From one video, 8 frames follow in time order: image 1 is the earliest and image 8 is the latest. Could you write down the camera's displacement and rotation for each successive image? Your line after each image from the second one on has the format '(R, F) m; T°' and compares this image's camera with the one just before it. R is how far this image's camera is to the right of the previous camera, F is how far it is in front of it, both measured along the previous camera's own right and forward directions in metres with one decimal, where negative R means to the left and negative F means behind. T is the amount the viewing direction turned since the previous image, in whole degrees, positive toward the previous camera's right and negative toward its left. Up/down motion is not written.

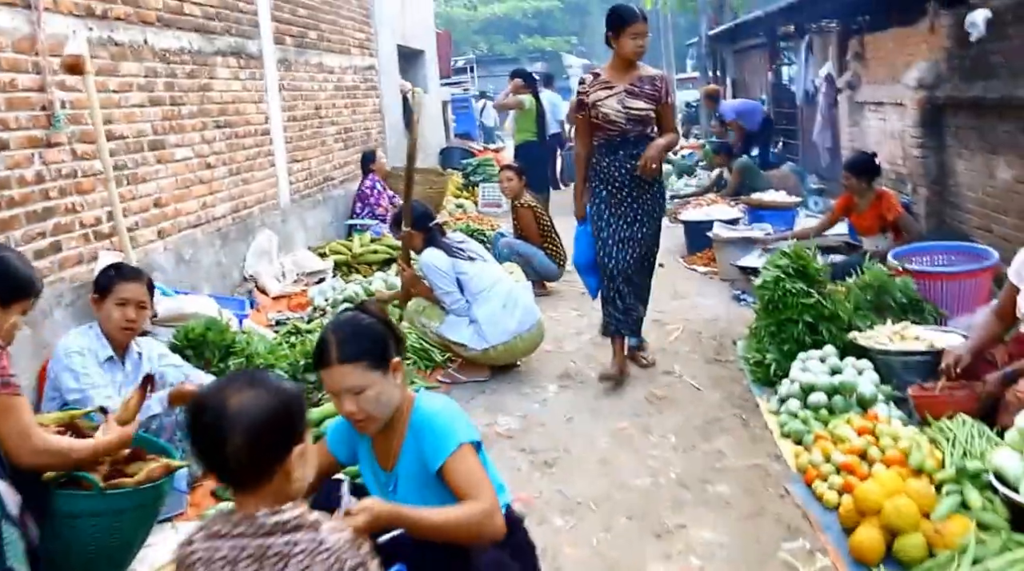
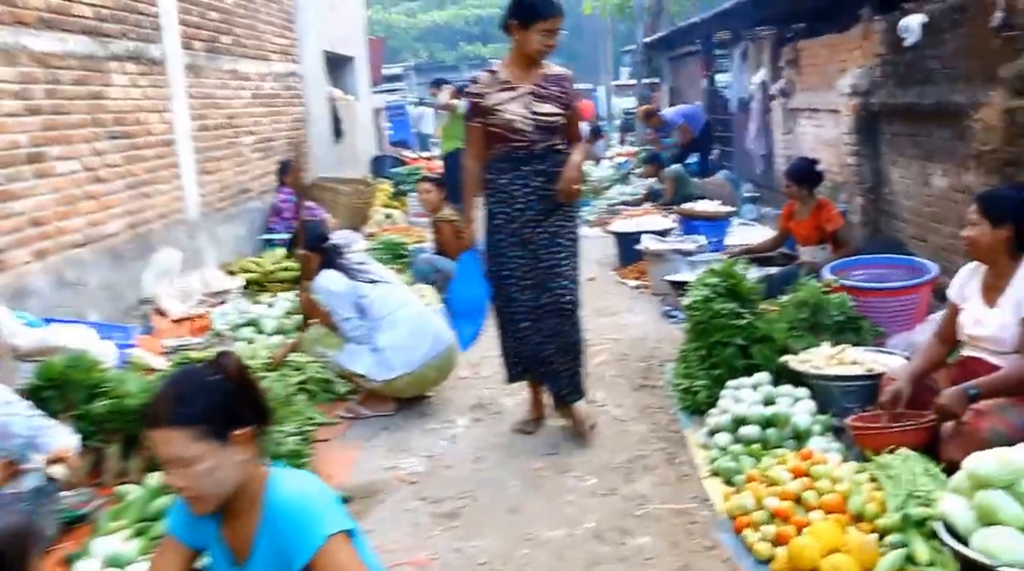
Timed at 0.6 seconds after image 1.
(+0.2, +0.4) m; +3°
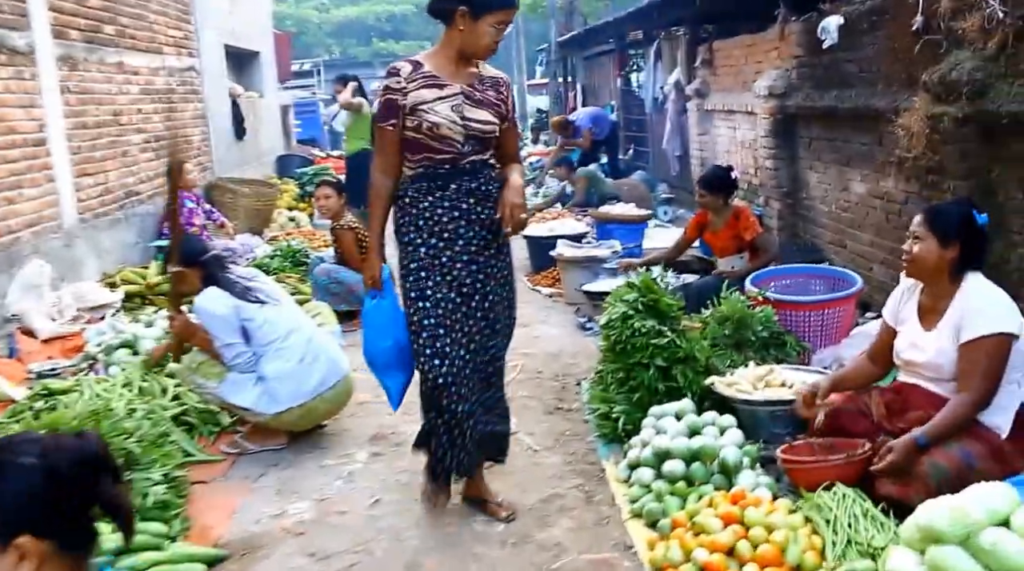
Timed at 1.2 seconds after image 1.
(+0.1, +0.4) m; +5°
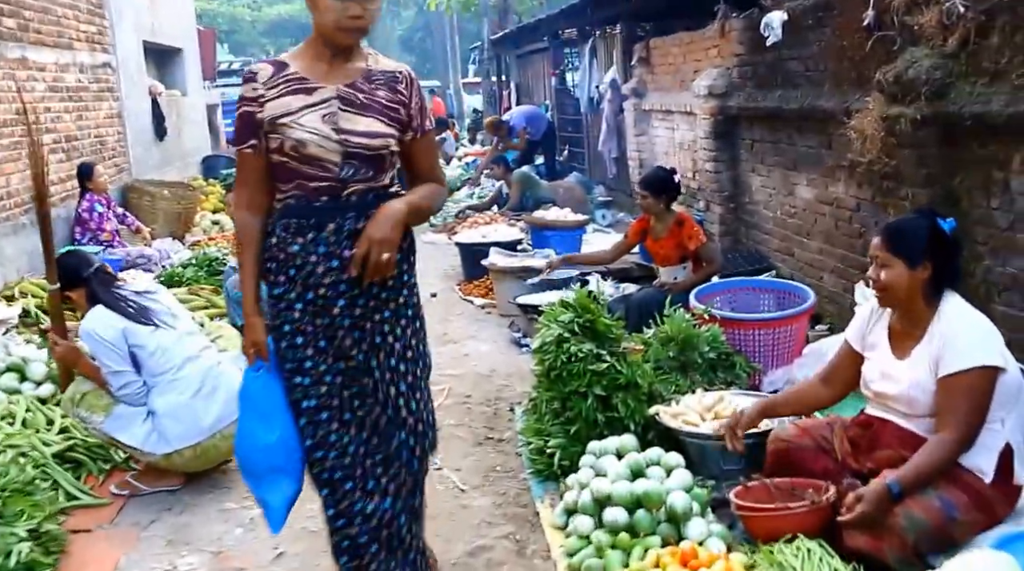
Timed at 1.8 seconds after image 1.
(+0.1, +0.5) m; +4°
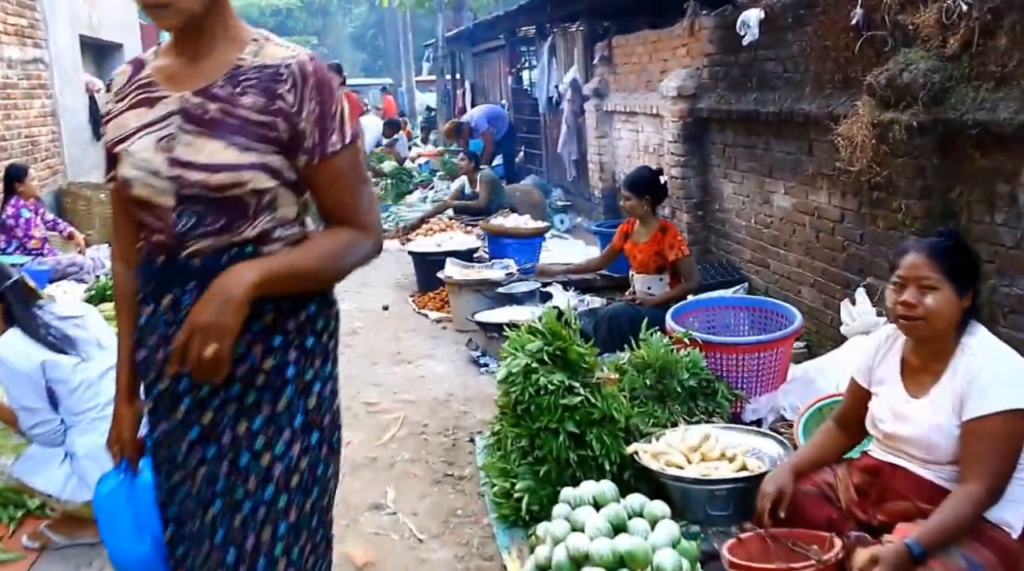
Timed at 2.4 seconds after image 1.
(0.0, +0.4) m; +3°
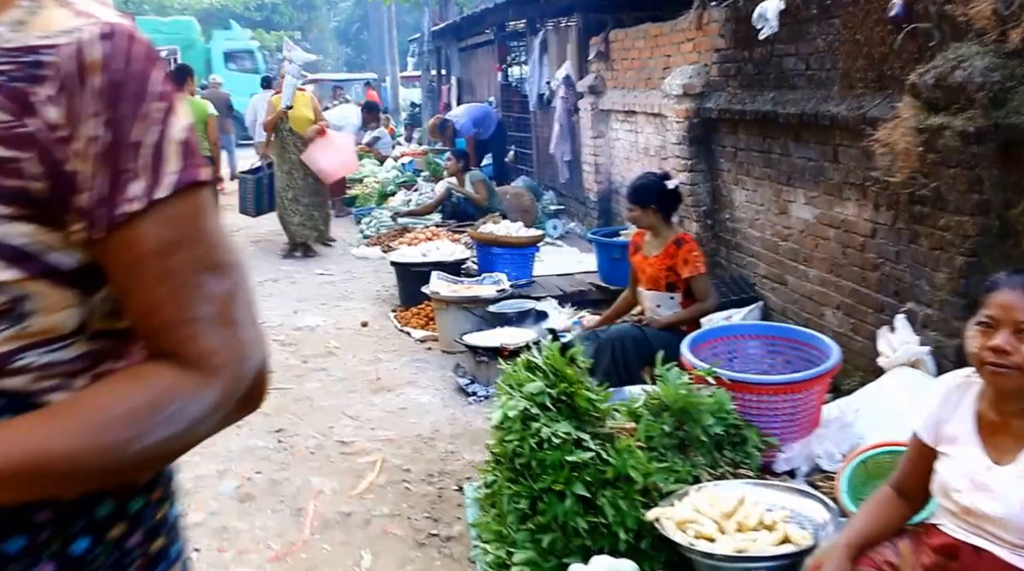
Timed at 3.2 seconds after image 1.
(0.0, +0.5) m; +1°
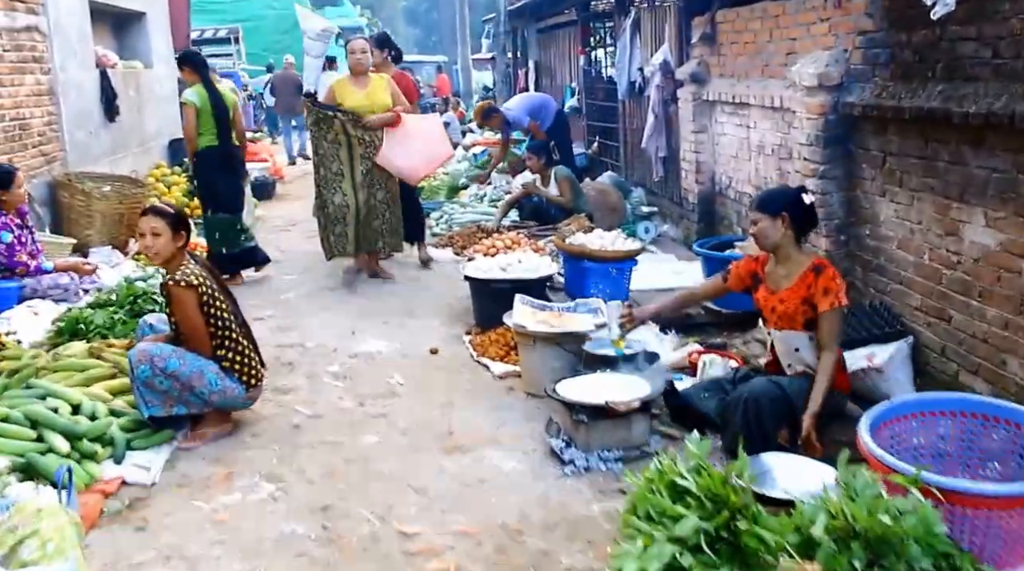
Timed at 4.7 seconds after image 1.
(-0.2, +0.9) m; -4°
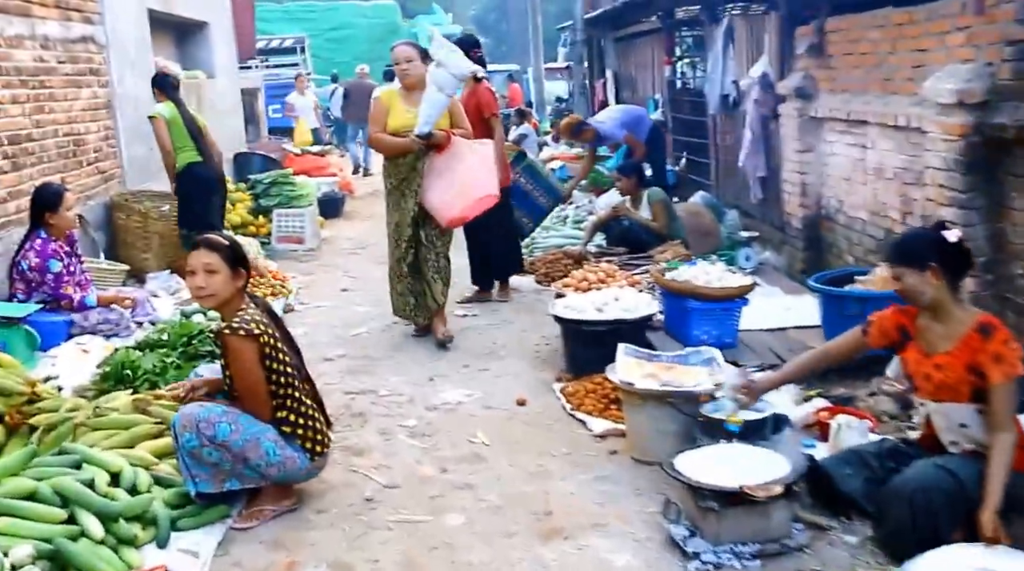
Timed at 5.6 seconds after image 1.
(-0.2, +0.6) m; -4°
